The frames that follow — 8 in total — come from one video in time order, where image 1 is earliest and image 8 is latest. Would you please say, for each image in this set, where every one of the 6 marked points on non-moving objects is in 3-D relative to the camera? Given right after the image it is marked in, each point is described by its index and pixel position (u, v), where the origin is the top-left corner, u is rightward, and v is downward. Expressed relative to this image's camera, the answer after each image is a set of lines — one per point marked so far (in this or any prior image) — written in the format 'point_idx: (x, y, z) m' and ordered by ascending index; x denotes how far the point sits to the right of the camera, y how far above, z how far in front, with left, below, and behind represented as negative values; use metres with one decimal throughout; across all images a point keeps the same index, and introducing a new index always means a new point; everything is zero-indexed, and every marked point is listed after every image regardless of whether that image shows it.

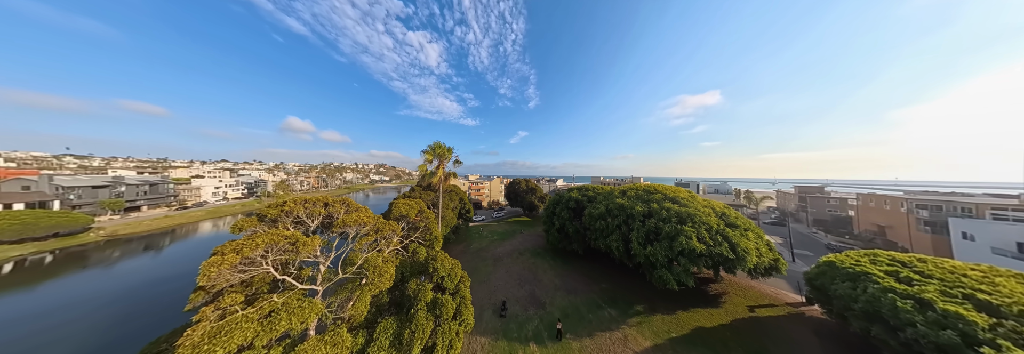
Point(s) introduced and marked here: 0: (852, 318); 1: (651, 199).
0: (+18.3, -7.6, +9.1) m
1: (+11.9, -2.0, +14.9) m
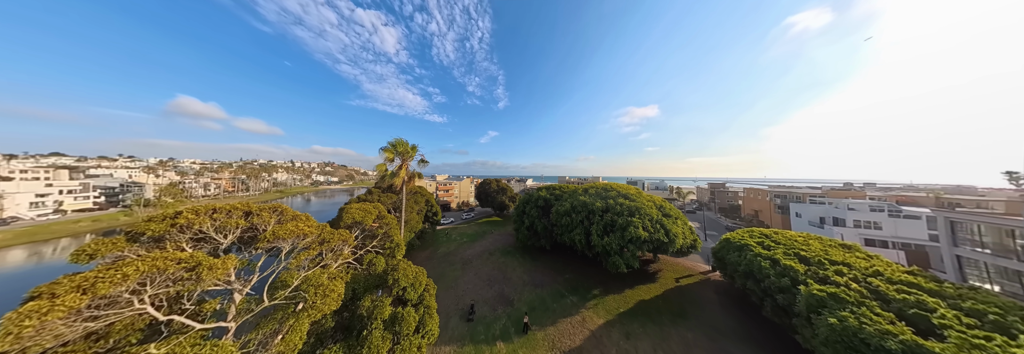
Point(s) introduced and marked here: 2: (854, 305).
0: (+16.7, -7.5, +12.4) m
1: (+9.3, -1.9, +16.9) m
2: (+14.2, -5.5, +7.1) m
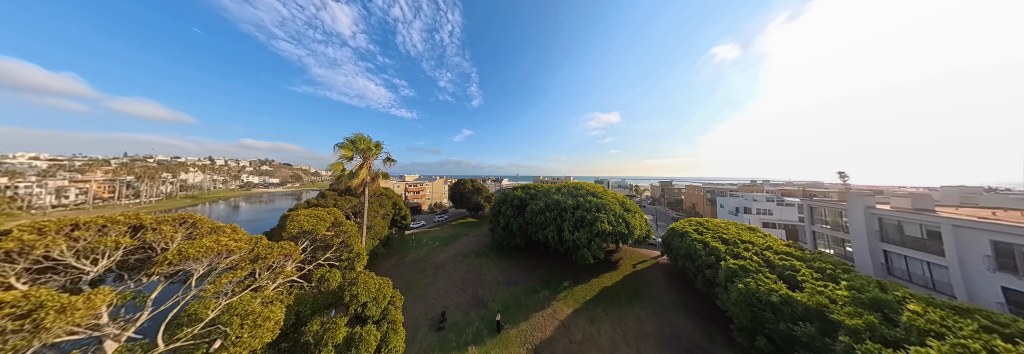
0: (+14.9, -7.4, +14.8) m
1: (+6.9, -1.8, +18.1) m
2: (+13.2, -5.4, +9.2) m
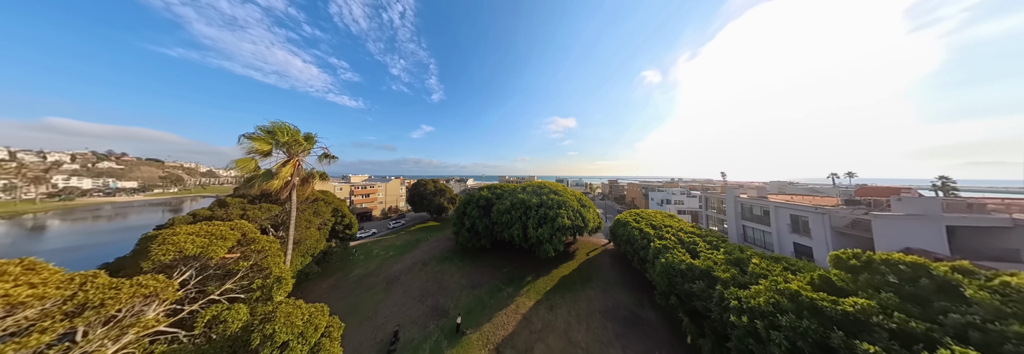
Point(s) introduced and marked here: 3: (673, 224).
0: (+12.0, -7.3, +17.8) m
1: (+3.5, -1.8, +19.3) m
2: (+11.6, -5.3, +12.0) m
3: (+15.9, -4.7, +16.1) m
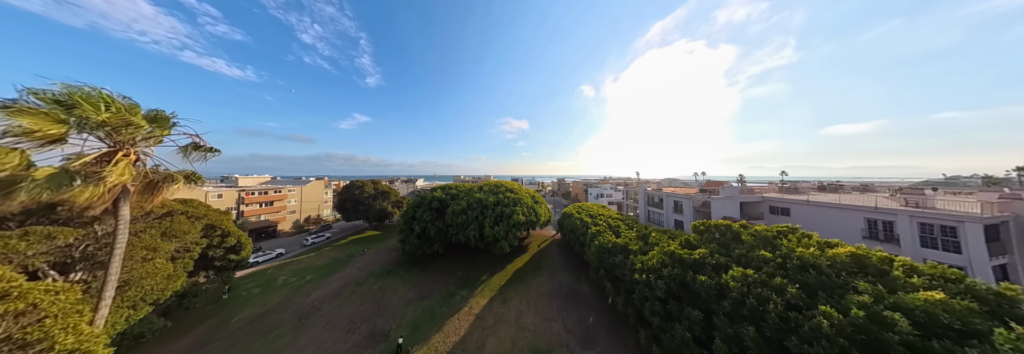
0: (+7.2, -7.1, +20.8) m
1: (-1.5, -1.7, +19.8) m
2: (+8.3, -5.1, +15.1) m
3: (+11.3, -4.5, +20.2) m
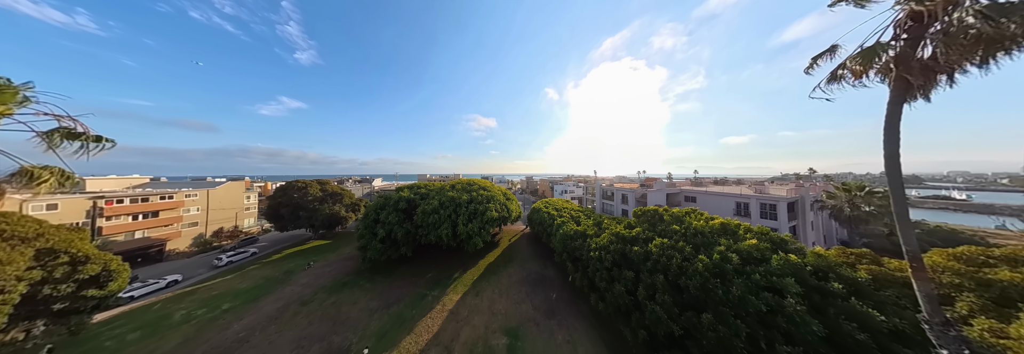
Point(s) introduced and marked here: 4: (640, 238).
0: (+3.6, -6.8, +22.6) m
1: (-4.9, -1.5, +20.0) m
2: (+5.7, -4.9, +17.2) m
3: (+7.7, -4.2, +22.7) m
4: (+8.1, -3.7, +9.7) m
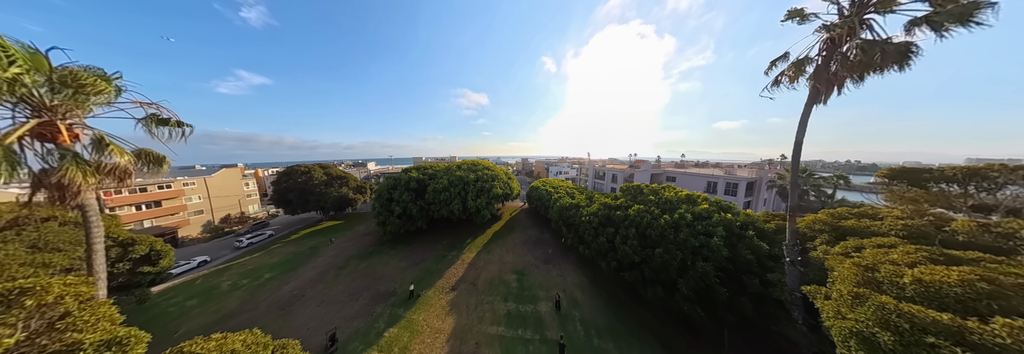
0: (+3.3, -3.6, +25.3) m
1: (-5.1, +1.0, +21.7) m
2: (+5.7, -2.3, +19.8) m
3: (+7.3, -0.8, +25.3) m
4: (+8.4, -1.9, +12.4) m
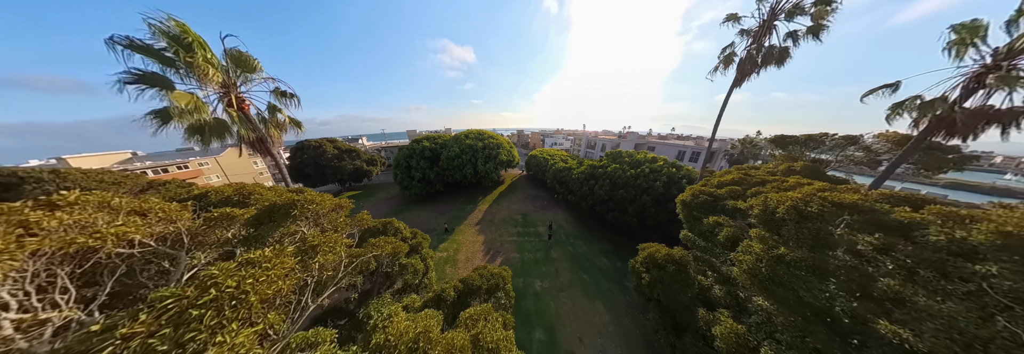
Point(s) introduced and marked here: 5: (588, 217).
0: (+3.1, +1.8, +29.1) m
1: (-5.3, +5.5, +24.5) m
2: (+5.7, +2.3, +23.6) m
3: (+7.1, +4.7, +28.8) m
4: (+8.7, +1.6, +16.3) m
5: (+7.3, -3.9, +15.9) m
